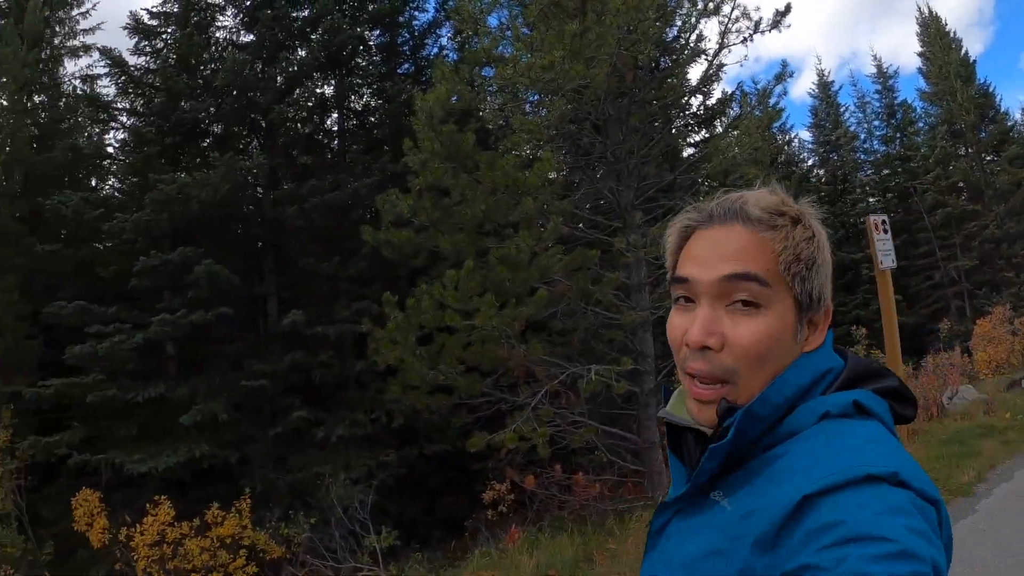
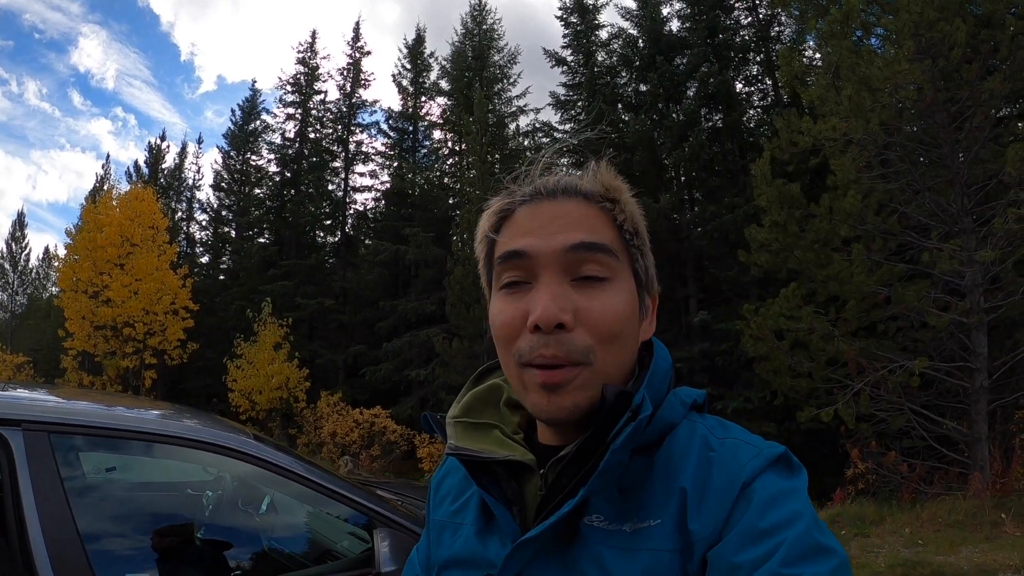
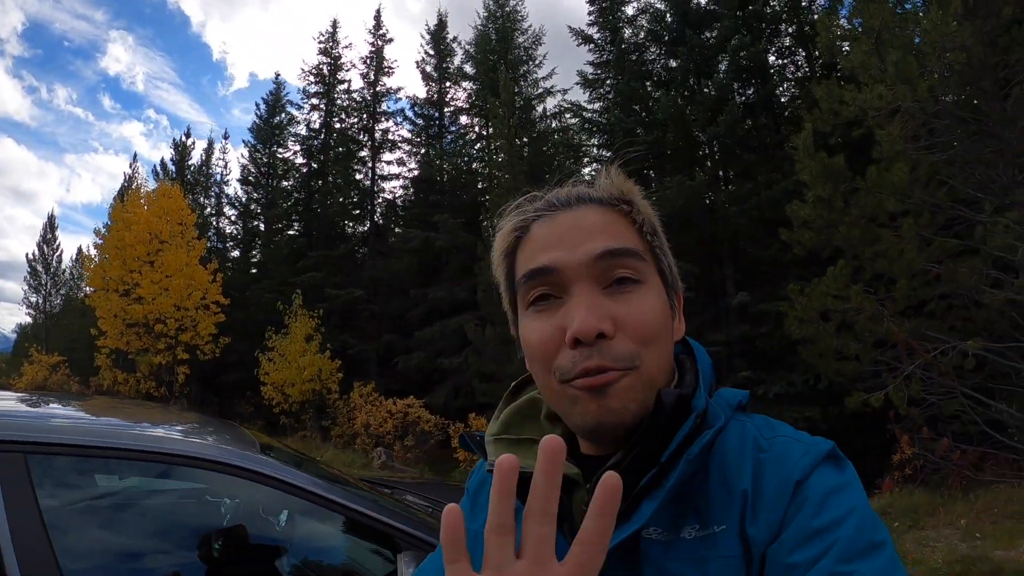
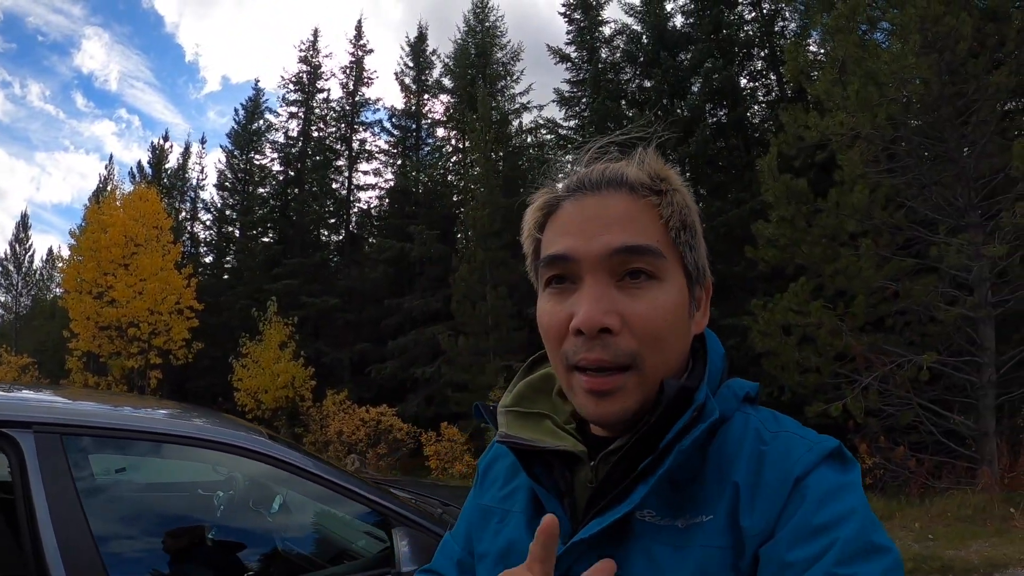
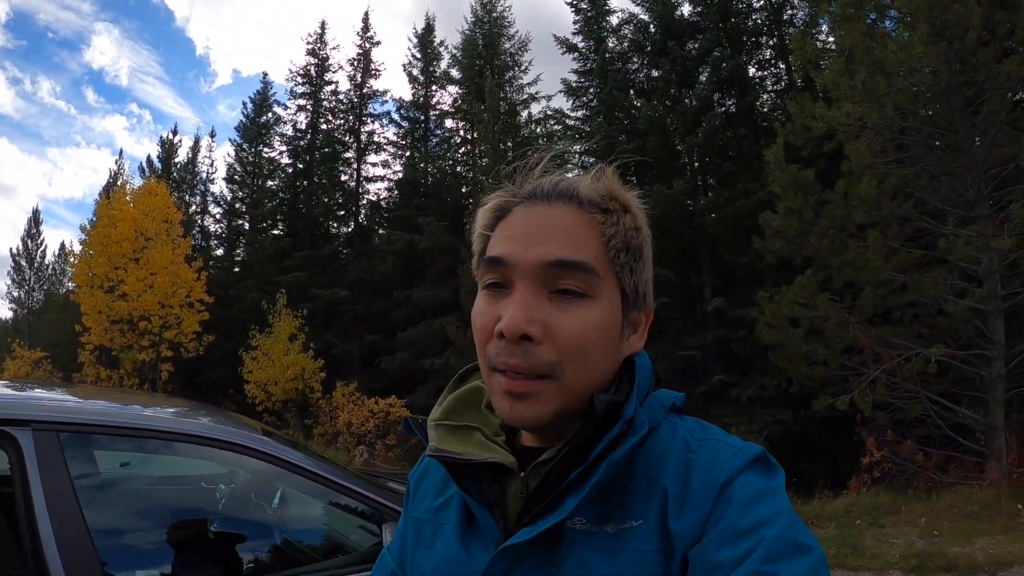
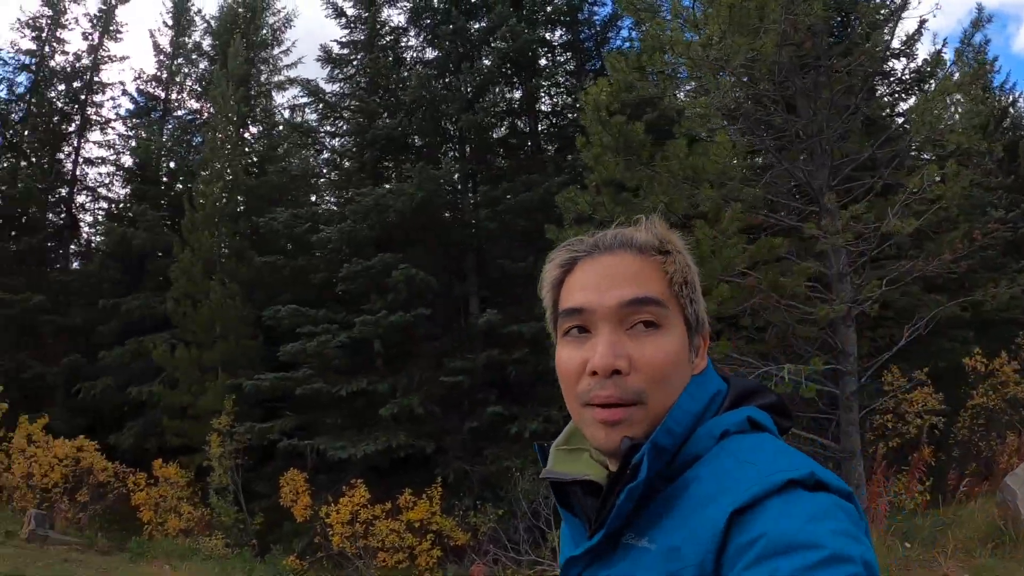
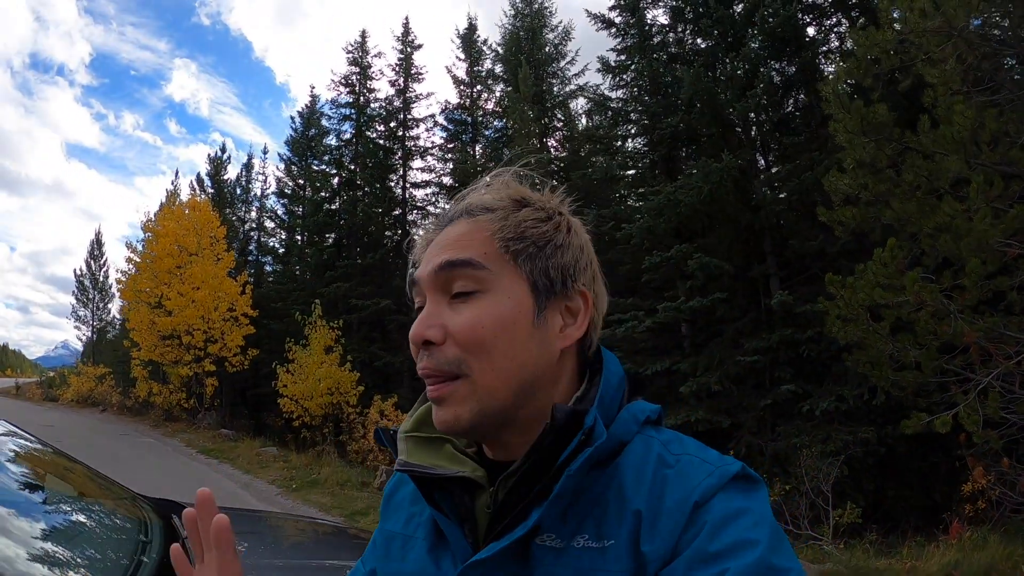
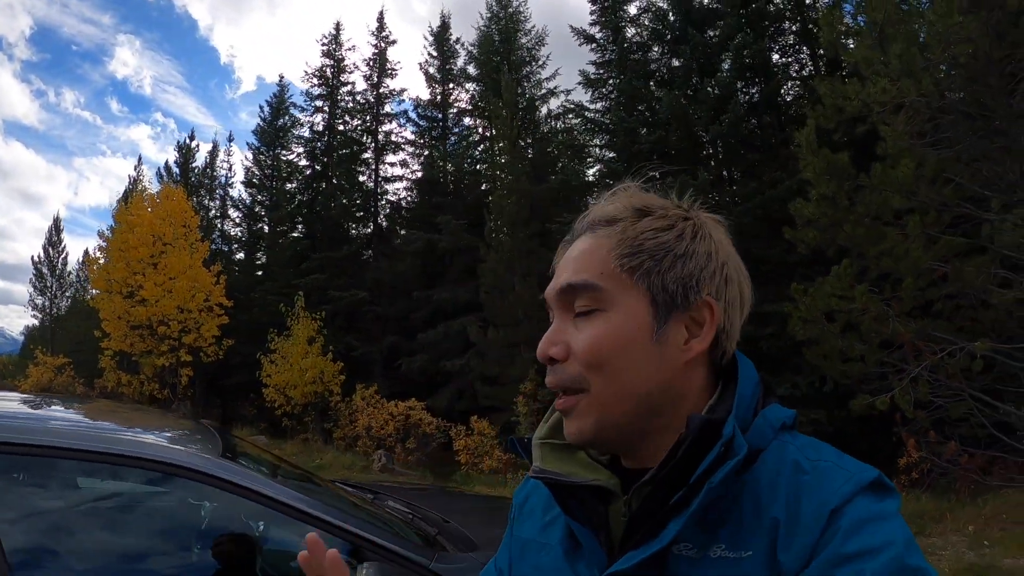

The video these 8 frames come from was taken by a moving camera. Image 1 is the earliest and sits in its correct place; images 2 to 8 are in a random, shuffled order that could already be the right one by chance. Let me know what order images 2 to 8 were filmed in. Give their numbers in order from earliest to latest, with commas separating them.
6, 7, 8, 3, 5, 4, 2
